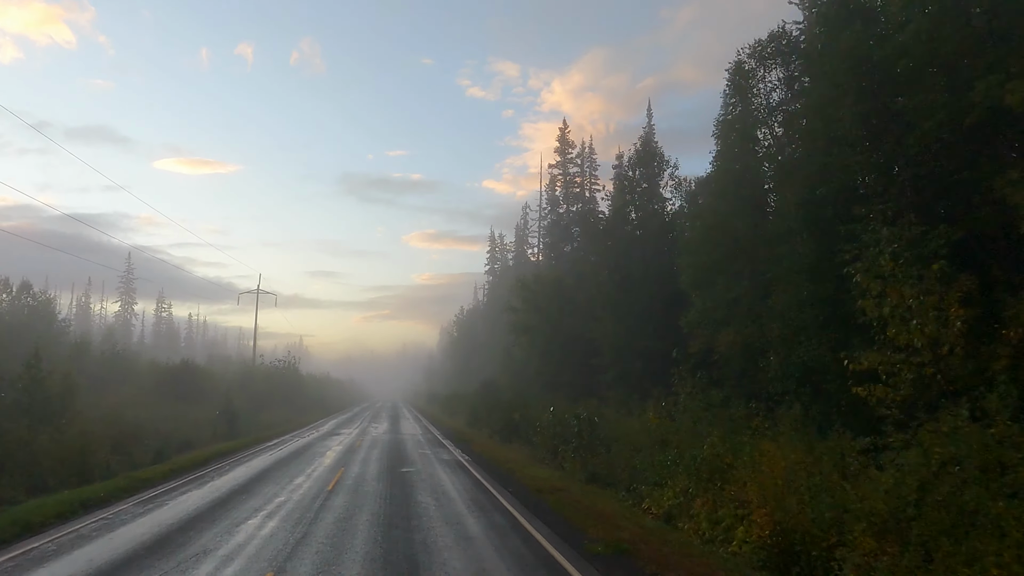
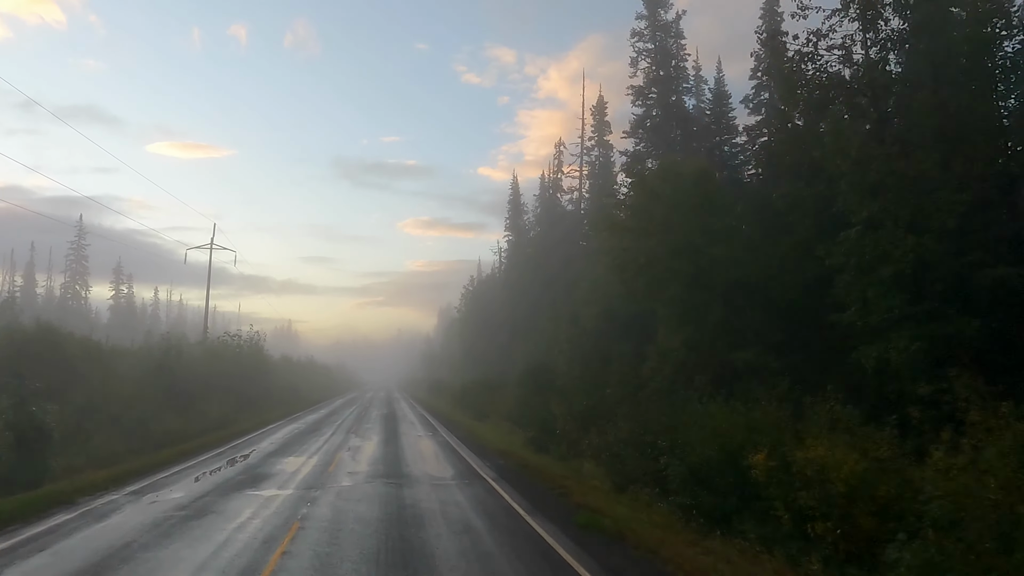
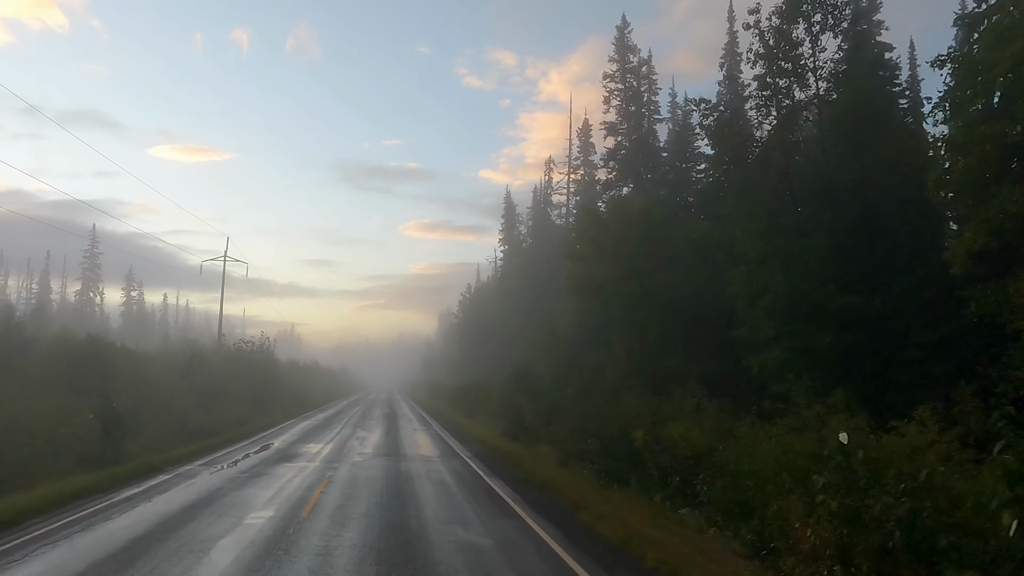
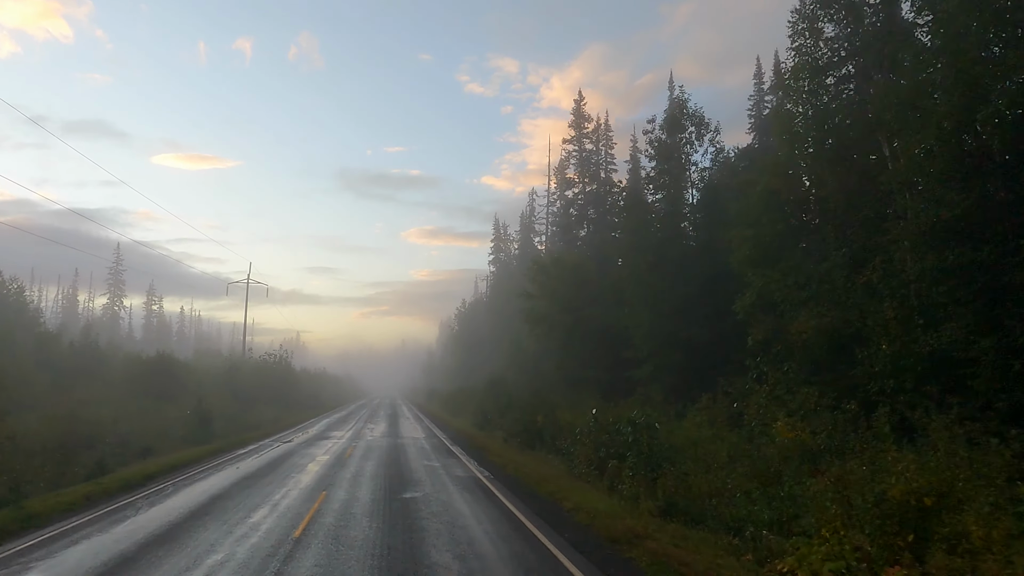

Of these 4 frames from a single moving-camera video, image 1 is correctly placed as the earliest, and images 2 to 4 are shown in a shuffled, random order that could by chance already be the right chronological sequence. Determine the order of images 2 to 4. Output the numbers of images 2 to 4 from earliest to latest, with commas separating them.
4, 3, 2
